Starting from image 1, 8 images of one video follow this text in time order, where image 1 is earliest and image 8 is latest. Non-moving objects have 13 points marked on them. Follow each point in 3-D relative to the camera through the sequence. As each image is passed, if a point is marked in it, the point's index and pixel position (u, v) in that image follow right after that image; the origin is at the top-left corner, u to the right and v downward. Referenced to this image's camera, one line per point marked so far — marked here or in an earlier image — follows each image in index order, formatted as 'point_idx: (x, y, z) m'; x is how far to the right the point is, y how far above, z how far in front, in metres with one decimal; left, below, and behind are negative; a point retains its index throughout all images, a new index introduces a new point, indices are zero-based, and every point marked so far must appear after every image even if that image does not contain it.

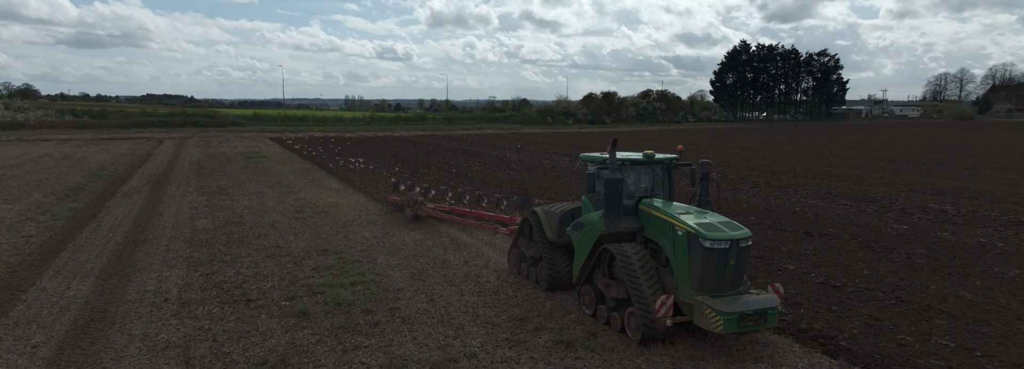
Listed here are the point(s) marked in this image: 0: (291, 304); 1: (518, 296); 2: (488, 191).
0: (-2.2, -1.2, +5.3) m
1: (+0.1, -1.3, +6.3) m
2: (-0.6, -0.2, +13.5) m
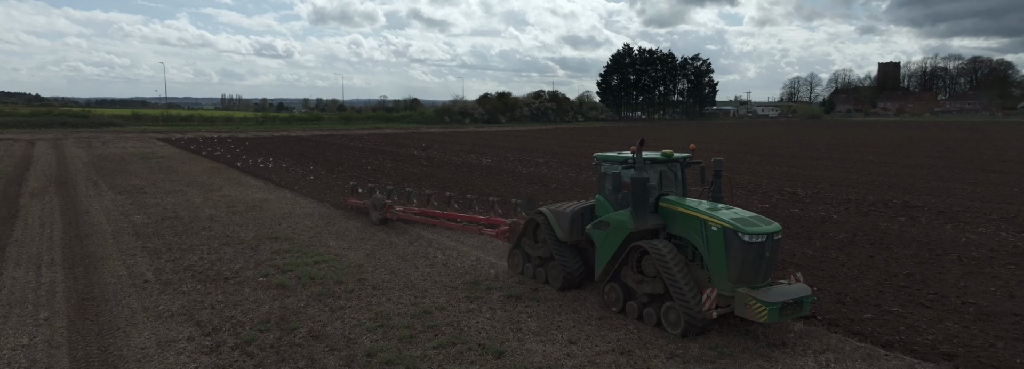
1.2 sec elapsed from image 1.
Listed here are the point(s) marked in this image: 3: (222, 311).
0: (-2.7, -1.0, +5.8) m
1: (-0.6, -1.1, +7.2) m
2: (-2.7, 0.0, +14.1) m
3: (-2.7, -1.2, +4.8) m
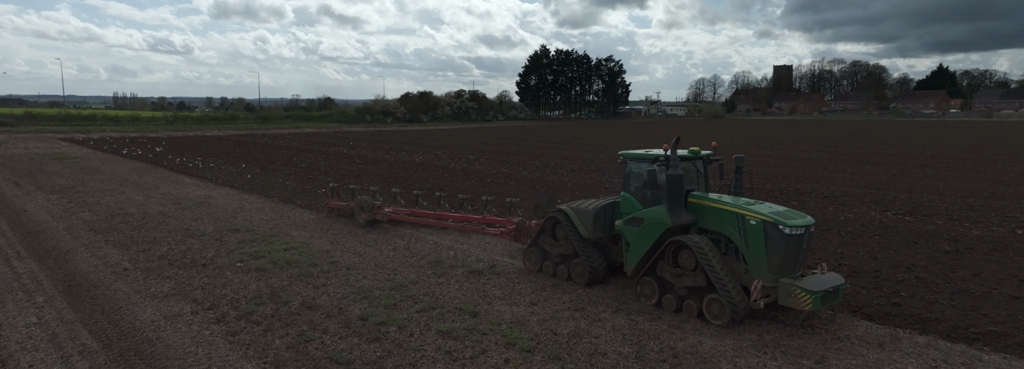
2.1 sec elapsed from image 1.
0: (-3.1, -0.9, +6.1) m
1: (-1.3, -0.9, +7.8) m
2: (-4.3, +0.1, +14.4) m
3: (-2.9, -1.0, +5.2) m
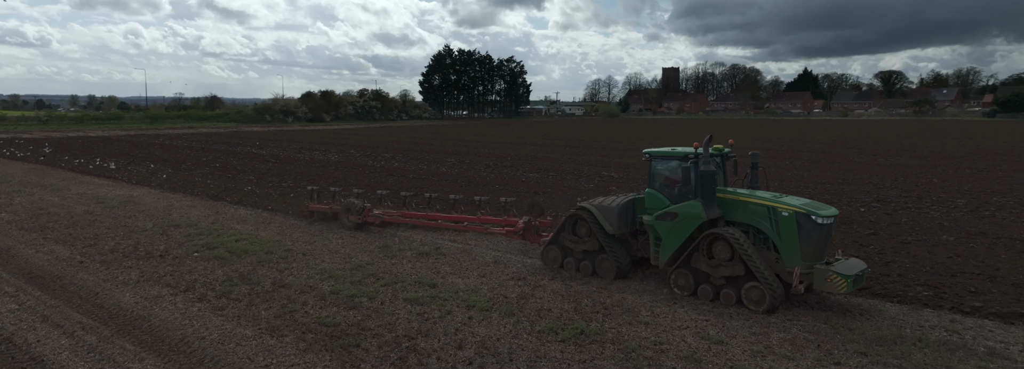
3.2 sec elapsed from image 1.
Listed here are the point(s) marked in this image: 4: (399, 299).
0: (-3.7, -0.8, +6.3) m
1: (-2.2, -0.8, +8.3) m
2: (-6.4, +0.2, +14.3) m
3: (-3.4, -0.9, +5.4) m
4: (-1.2, -1.2, +5.5) m
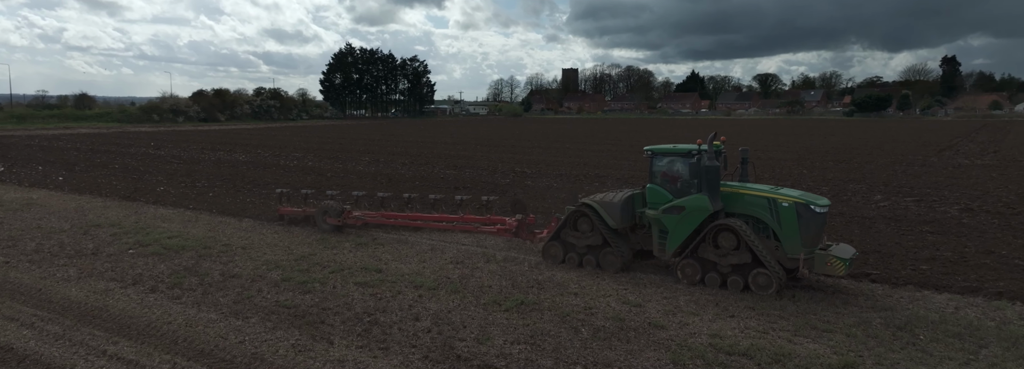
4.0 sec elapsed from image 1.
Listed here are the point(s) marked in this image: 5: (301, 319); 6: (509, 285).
0: (-4.4, -0.8, +6.2) m
1: (-3.3, -0.7, +8.4) m
2: (-8.4, +0.2, +13.6) m
3: (-4.0, -0.9, +5.4) m
4: (-1.8, -1.1, +5.9) m
5: (-1.9, -1.2, +4.7) m
6: (-0.1, -1.3, +6.6) m
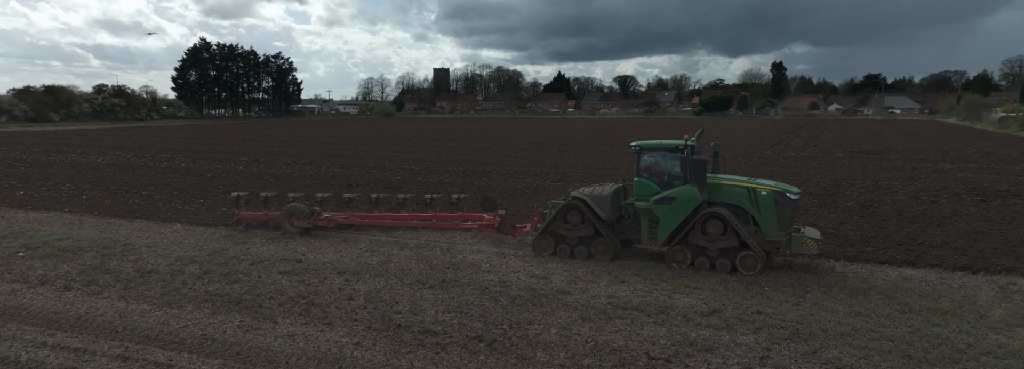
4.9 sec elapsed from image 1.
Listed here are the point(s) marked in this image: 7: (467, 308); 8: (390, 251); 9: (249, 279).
0: (-5.3, -0.8, +5.8) m
1: (-4.7, -0.7, +8.2) m
2: (-10.8, 0.0, +12.1) m
3: (-4.7, -0.9, +5.1) m
4: (-2.7, -1.0, +6.0) m
5: (-2.5, -1.1, +4.8) m
6: (-1.2, -1.1, +7.1) m
7: (-0.5, -1.3, +5.7) m
8: (-1.8, -1.0, +7.7) m
9: (-2.8, -1.0, +5.6) m
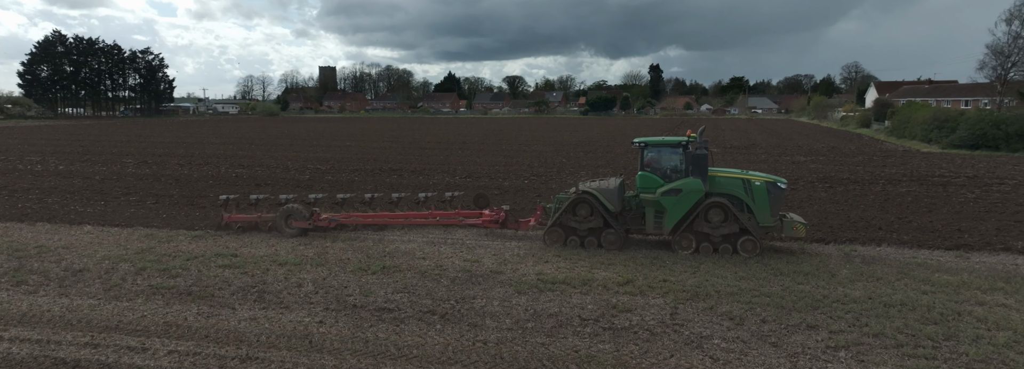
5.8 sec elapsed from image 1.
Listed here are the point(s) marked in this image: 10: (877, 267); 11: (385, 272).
0: (-5.9, -0.8, +5.3) m
1: (-5.7, -0.6, +7.7) m
2: (-12.5, -0.1, +10.5) m
3: (-5.2, -0.8, +4.7) m
4: (-3.4, -0.9, +6.0) m
5: (-3.0, -1.0, +4.9) m
6: (-2.1, -1.0, +7.3) m
7: (-1.1, -1.2, +6.1) m
8: (-2.8, -0.9, +7.8) m
9: (-3.4, -0.9, +5.6) m
10: (+5.8, -1.3, +8.4) m
11: (-1.6, -1.1, +6.7) m
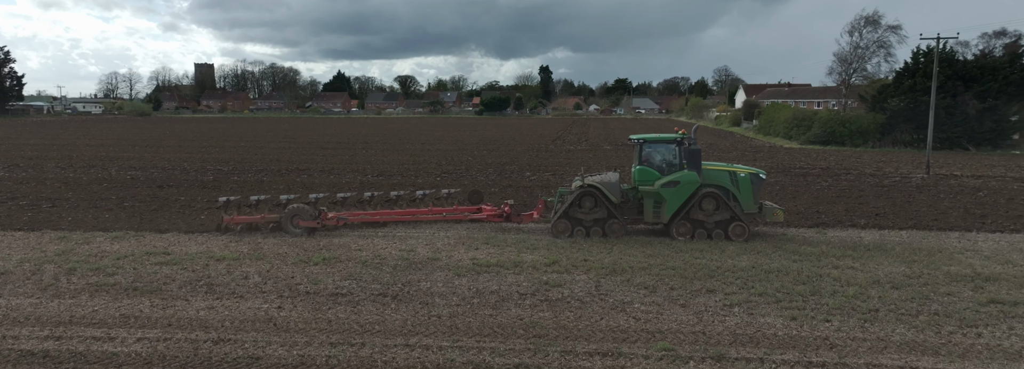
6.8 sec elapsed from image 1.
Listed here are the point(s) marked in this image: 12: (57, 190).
0: (-6.4, -0.8, +4.7) m
1: (-6.7, -0.7, +7.1) m
2: (-13.8, -0.3, +8.6) m
3: (-5.6, -0.8, +4.2) m
4: (-4.0, -0.9, +5.8) m
5: (-3.4, -1.0, +4.8) m
6: (-3.0, -0.9, +7.4) m
7: (-1.8, -1.1, +6.3) m
8: (-3.8, -0.8, +7.7) m
9: (-3.9, -0.9, +5.4) m
10: (+4.6, -1.1, +9.9) m
11: (-2.4, -1.0, +6.8) m
12: (-8.7, -0.3, +10.5) m
